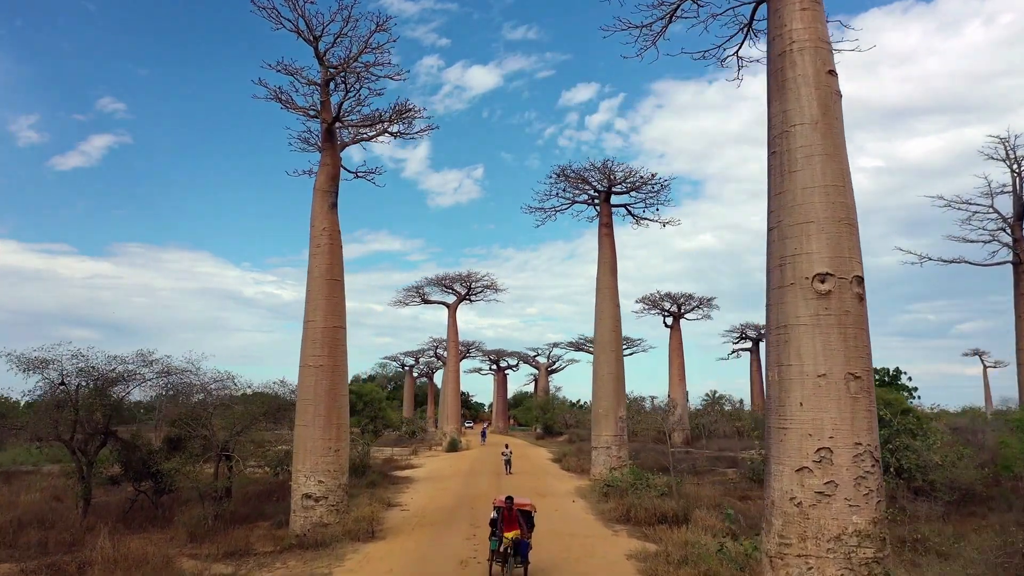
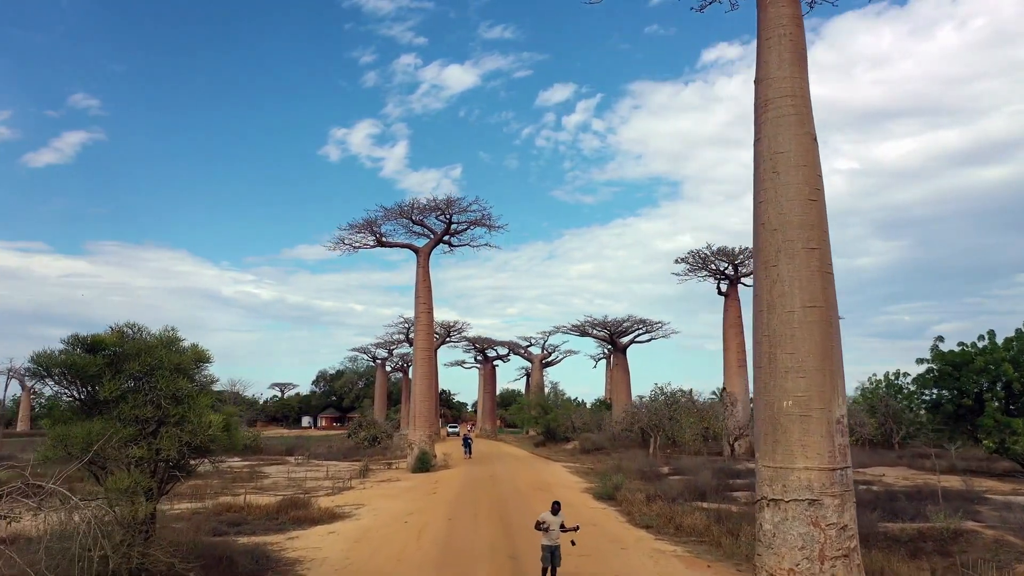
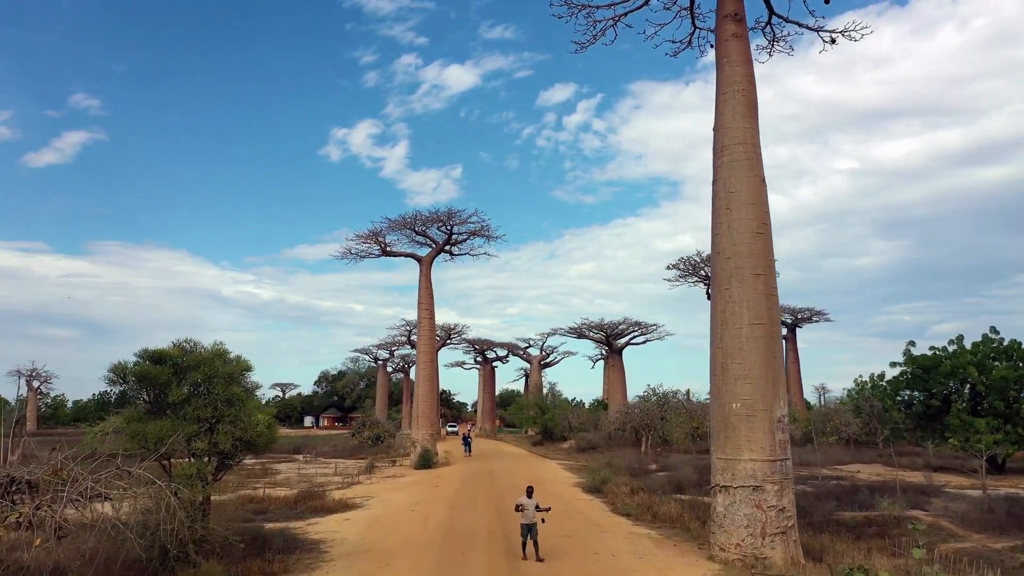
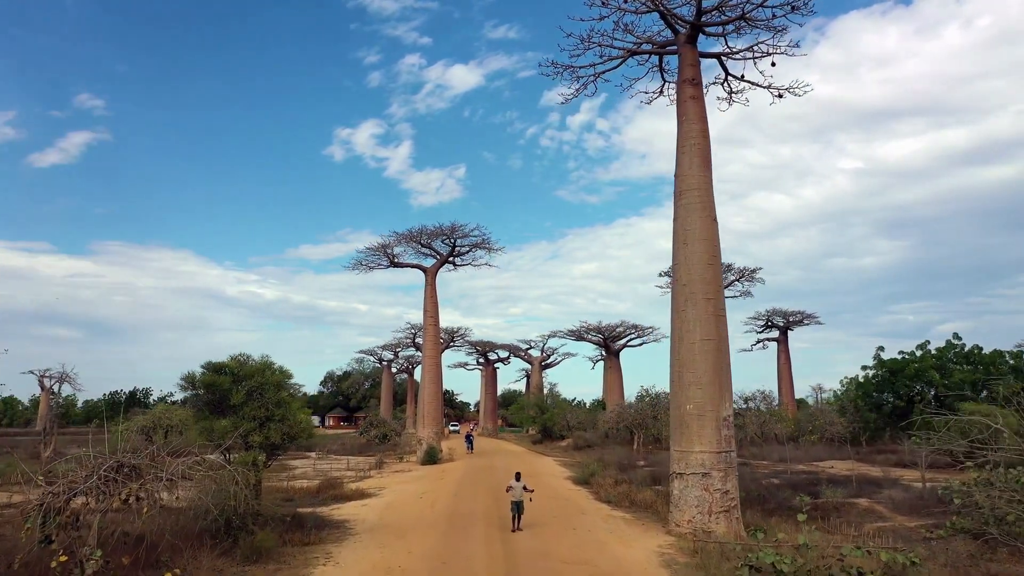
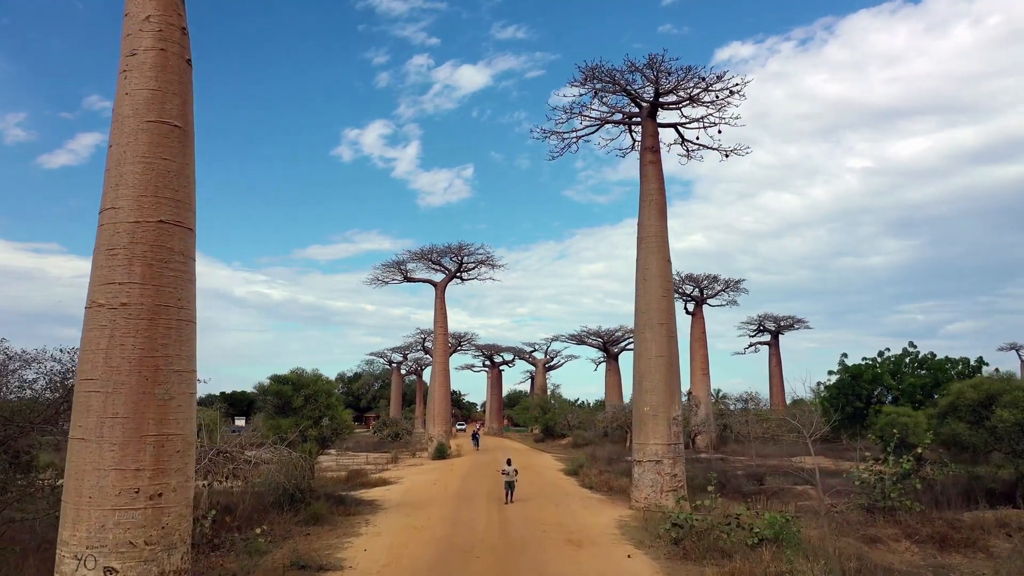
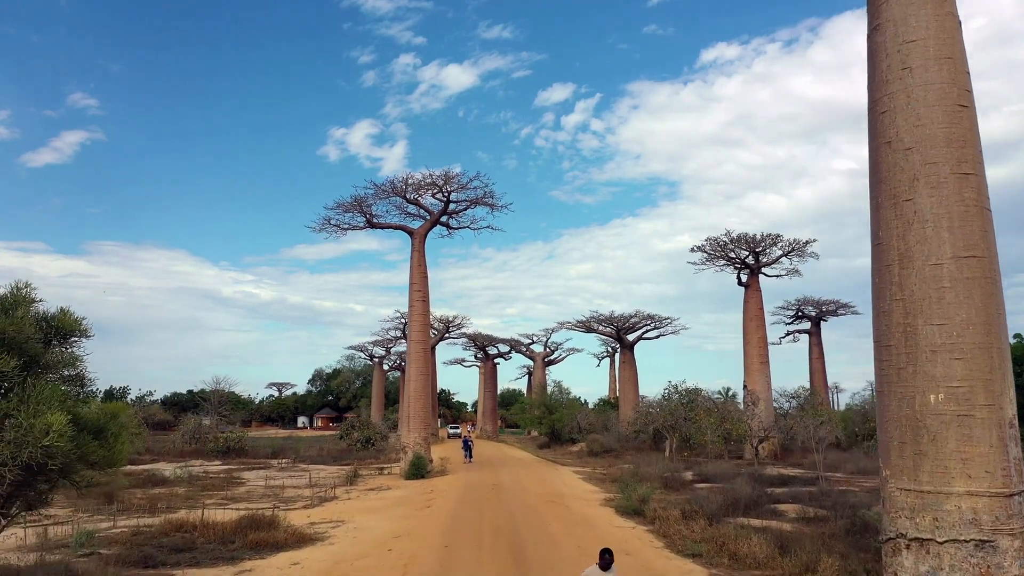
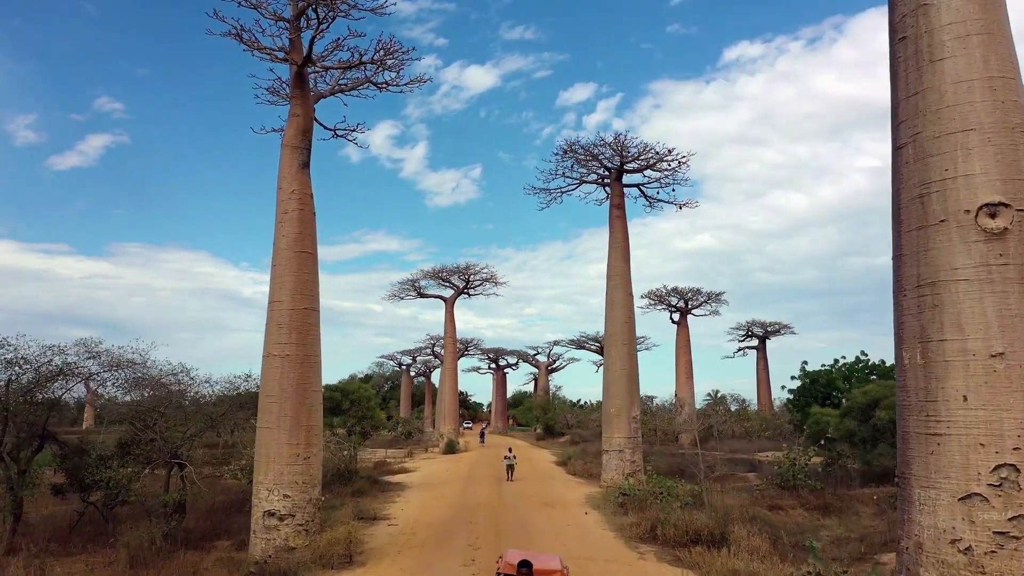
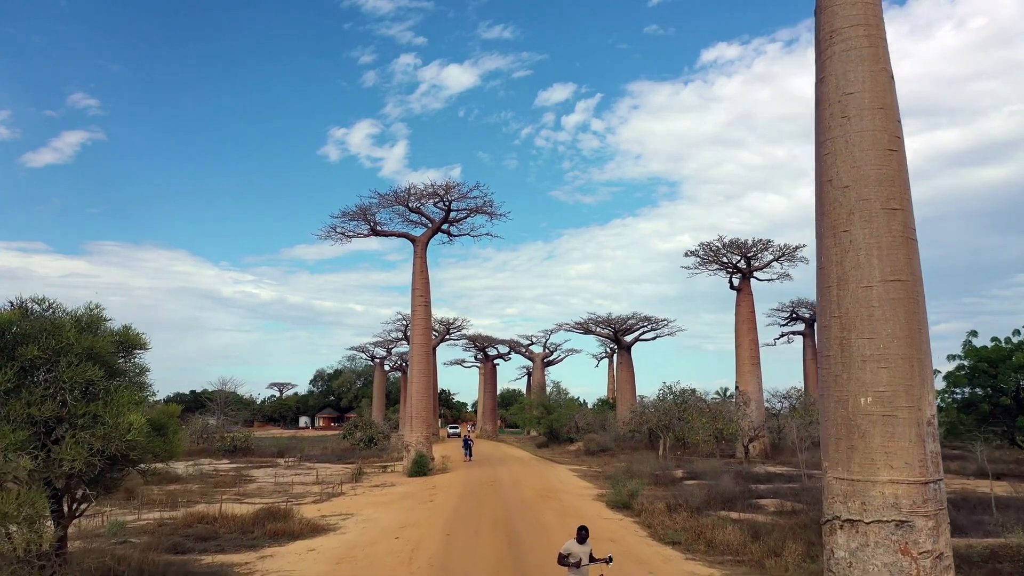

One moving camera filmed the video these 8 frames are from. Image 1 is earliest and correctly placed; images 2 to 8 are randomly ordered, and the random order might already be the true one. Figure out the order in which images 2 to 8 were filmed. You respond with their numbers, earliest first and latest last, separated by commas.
7, 5, 4, 3, 2, 8, 6
